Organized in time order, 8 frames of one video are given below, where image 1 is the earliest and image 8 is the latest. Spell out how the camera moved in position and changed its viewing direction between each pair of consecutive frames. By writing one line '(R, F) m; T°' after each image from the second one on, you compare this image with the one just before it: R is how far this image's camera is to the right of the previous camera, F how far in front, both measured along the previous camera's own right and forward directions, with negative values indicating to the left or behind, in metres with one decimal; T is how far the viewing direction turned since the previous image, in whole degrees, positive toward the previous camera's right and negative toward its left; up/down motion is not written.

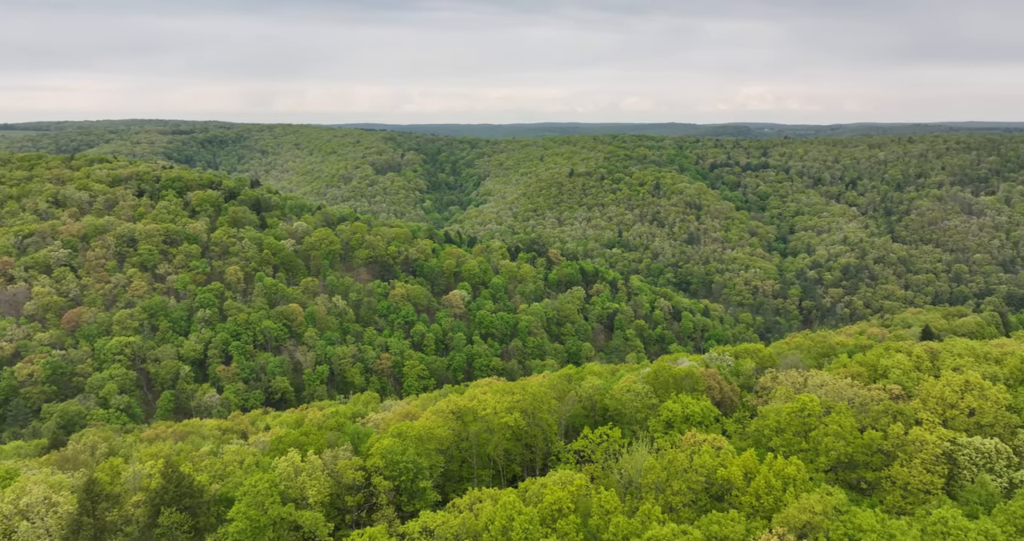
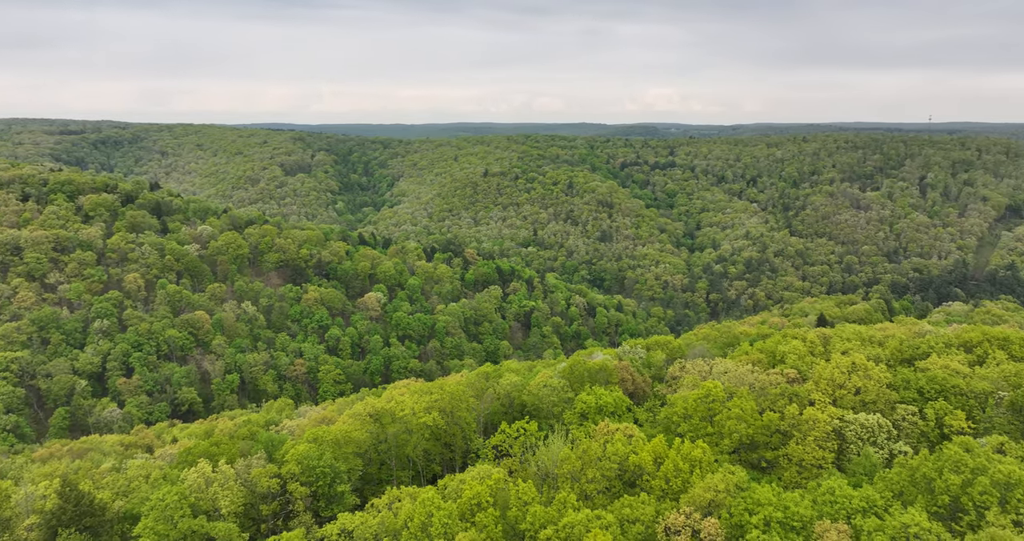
(+0.1, -0.3) m; +7°
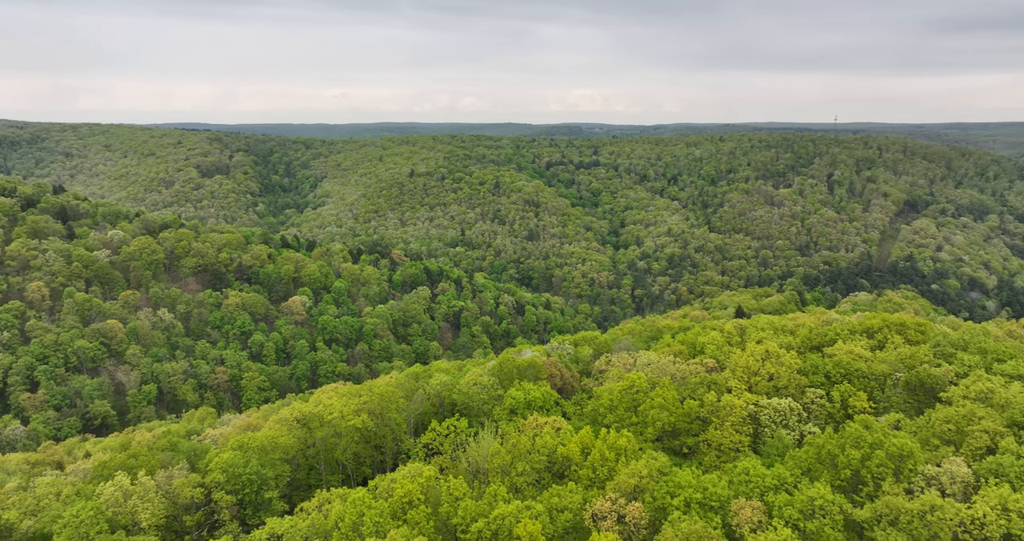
(0.0, -0.3) m; +6°
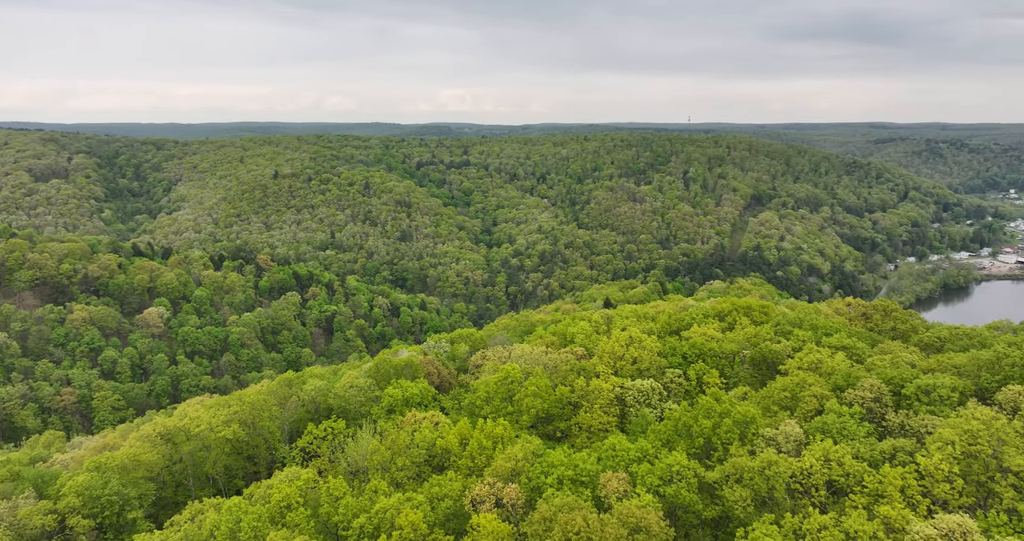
(0.0, -0.6) m; +10°
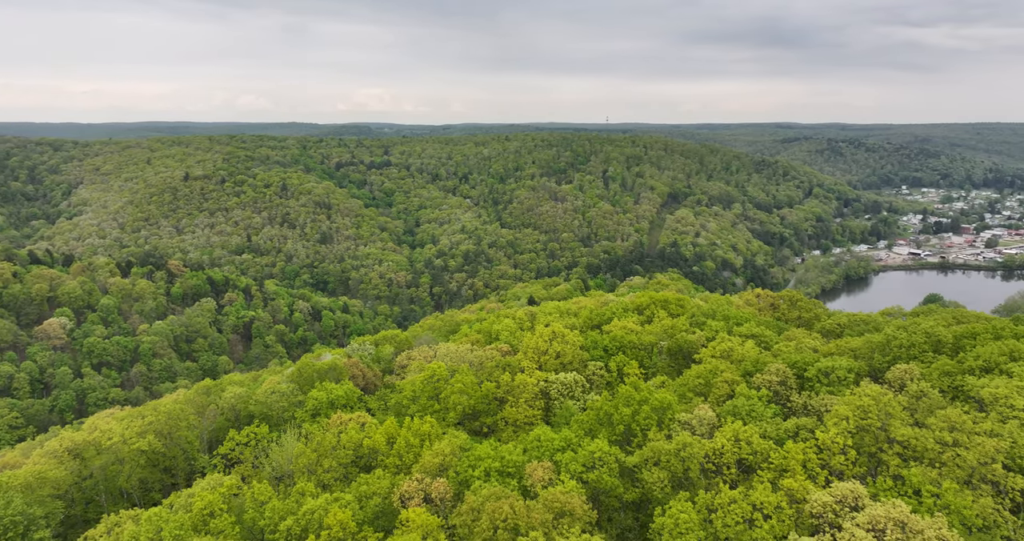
(0.0, -0.4) m; +6°
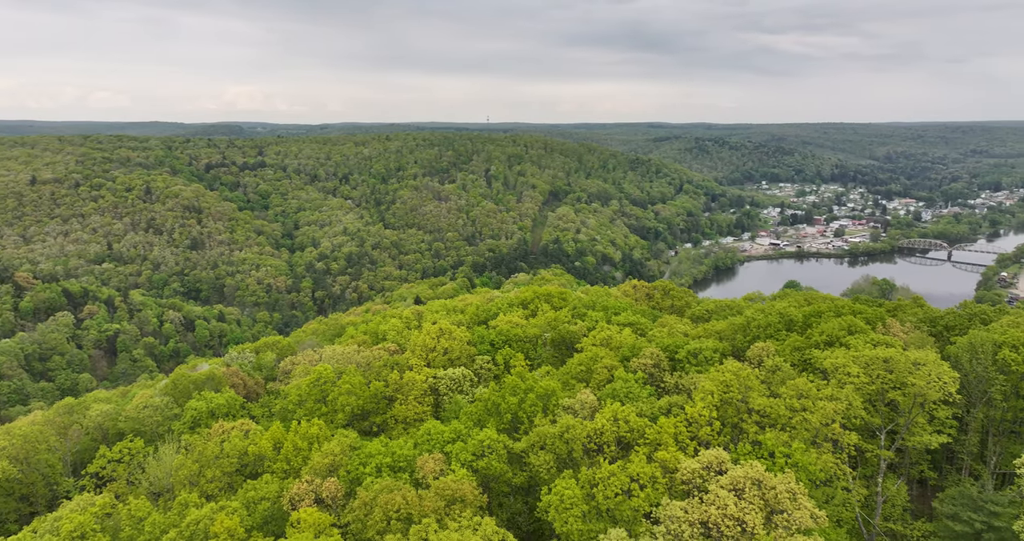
(0.0, -0.5) m; +9°
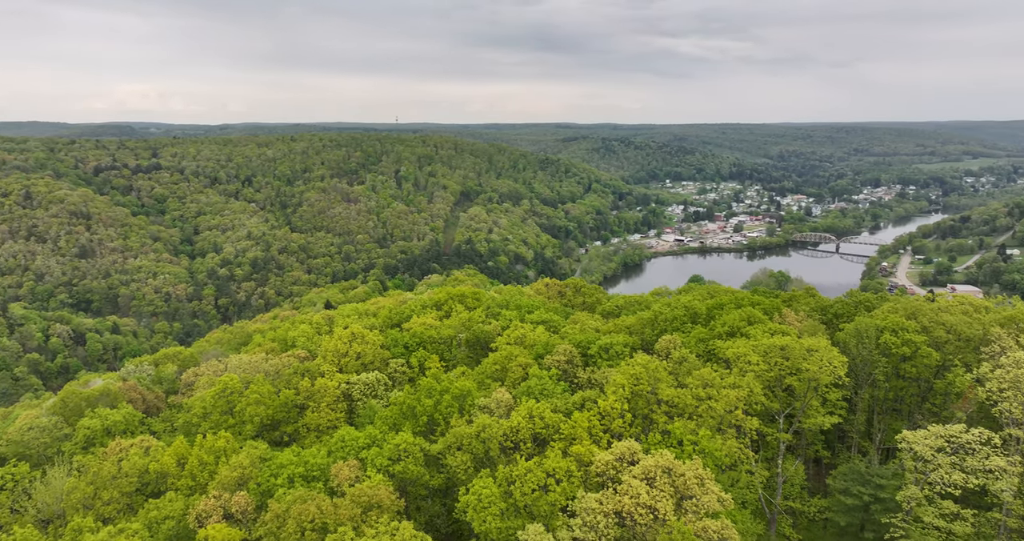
(0.0, 0.0) m; +7°
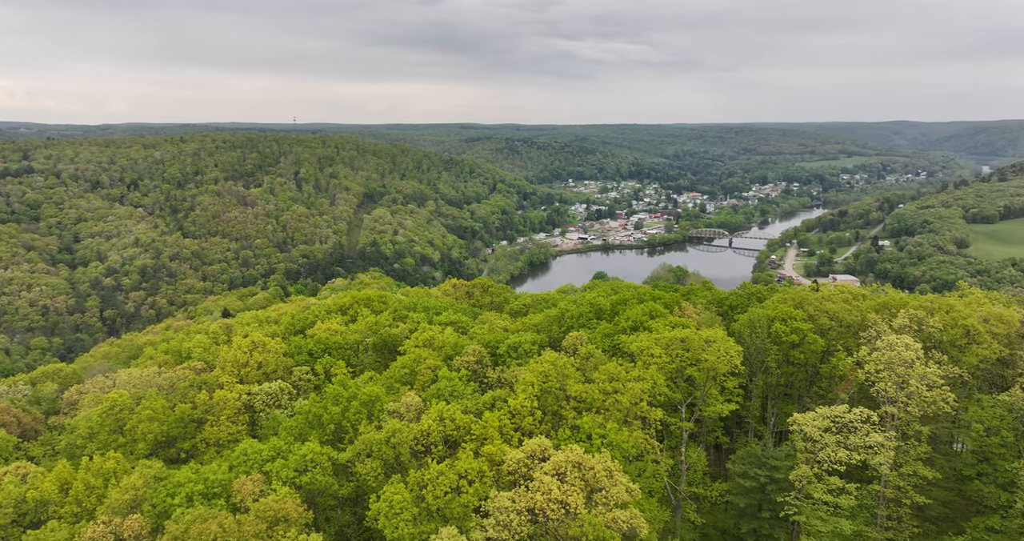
(0.0, 0.0) m; +7°
